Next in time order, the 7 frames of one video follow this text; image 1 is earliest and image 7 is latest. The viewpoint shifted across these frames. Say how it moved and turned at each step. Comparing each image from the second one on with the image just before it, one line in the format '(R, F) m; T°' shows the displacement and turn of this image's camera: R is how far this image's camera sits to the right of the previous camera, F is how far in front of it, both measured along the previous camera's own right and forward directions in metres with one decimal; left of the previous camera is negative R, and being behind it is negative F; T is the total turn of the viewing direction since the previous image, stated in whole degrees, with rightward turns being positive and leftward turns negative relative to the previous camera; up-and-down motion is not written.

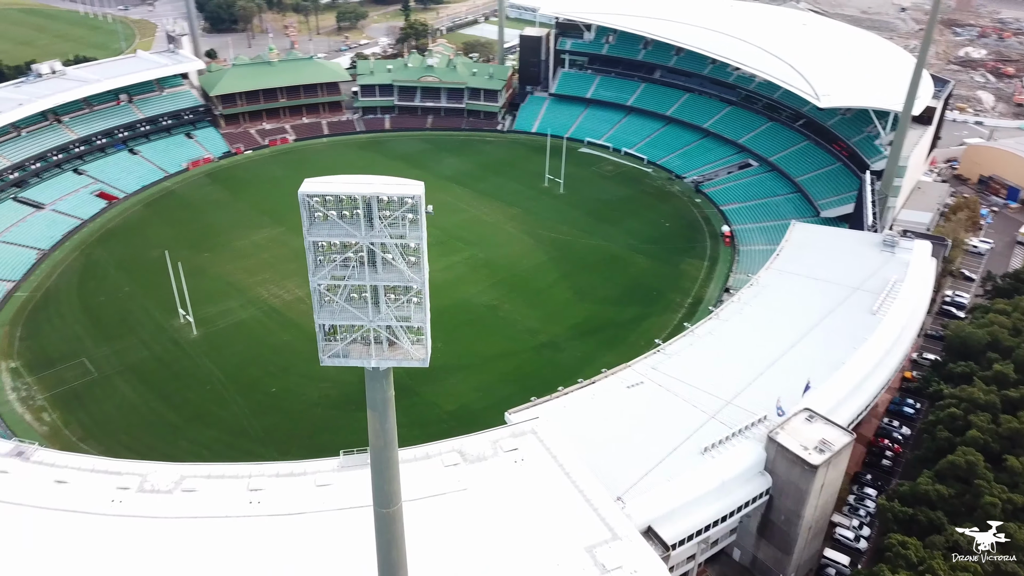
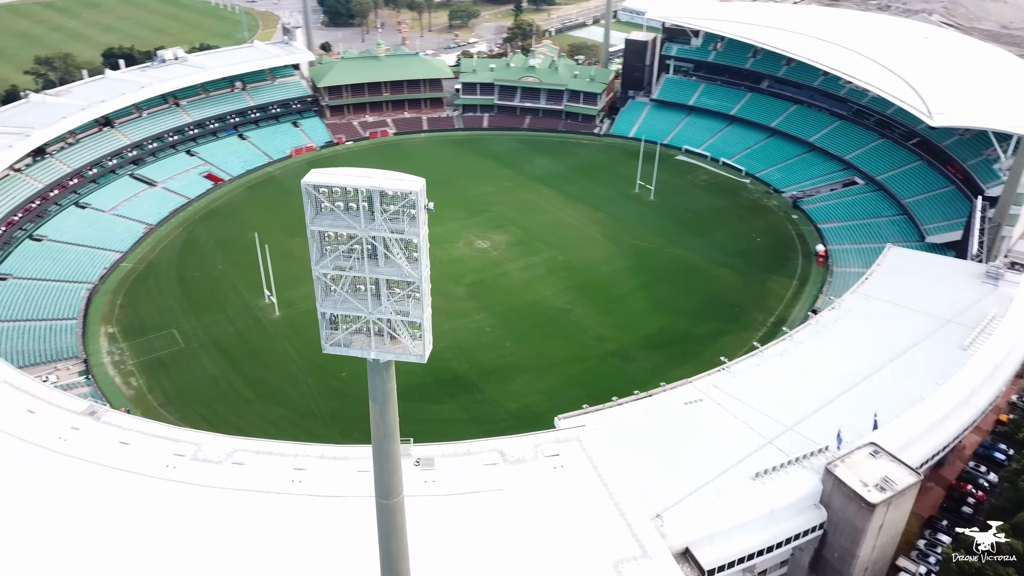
(+1.9, +0.3) m; -7°
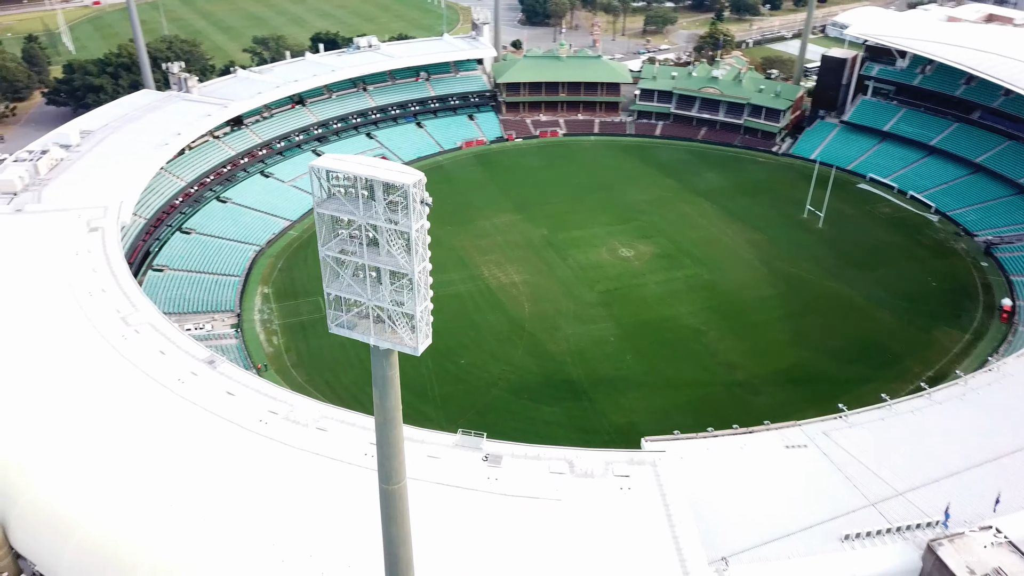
(+3.4, +0.7) m; -13°
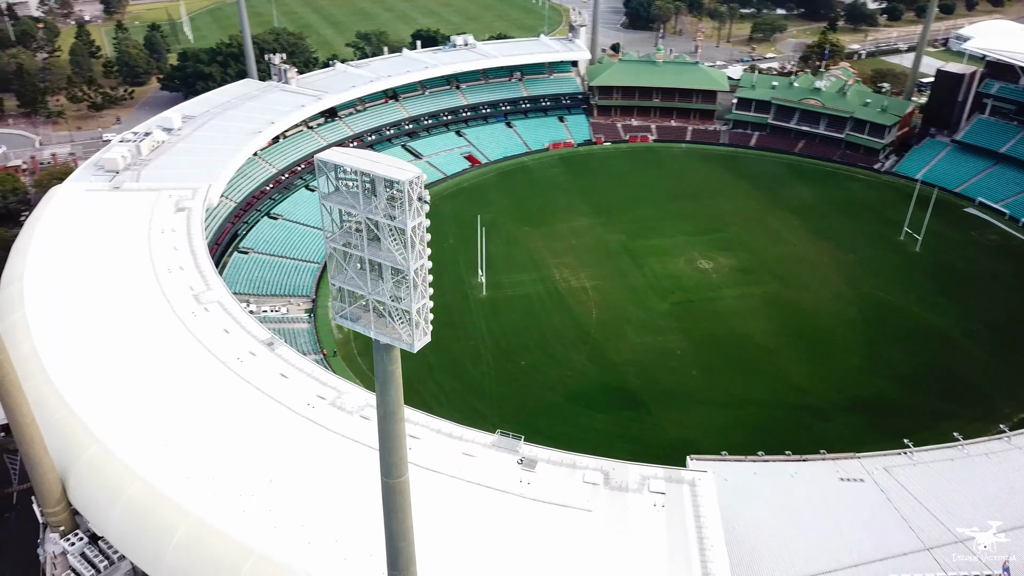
(+1.8, +0.3) m; -7°
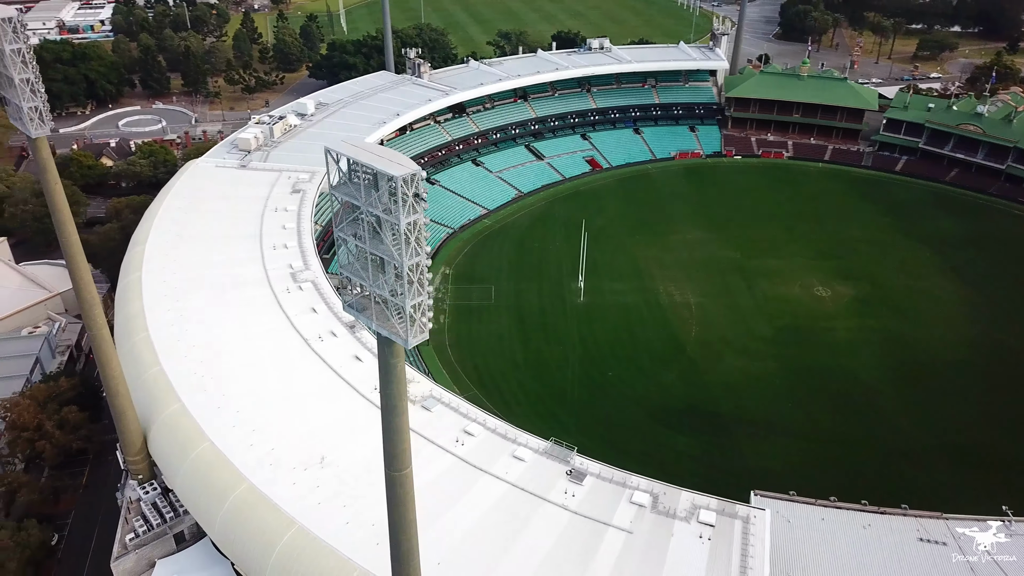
(+2.6, +0.5) m; -10°
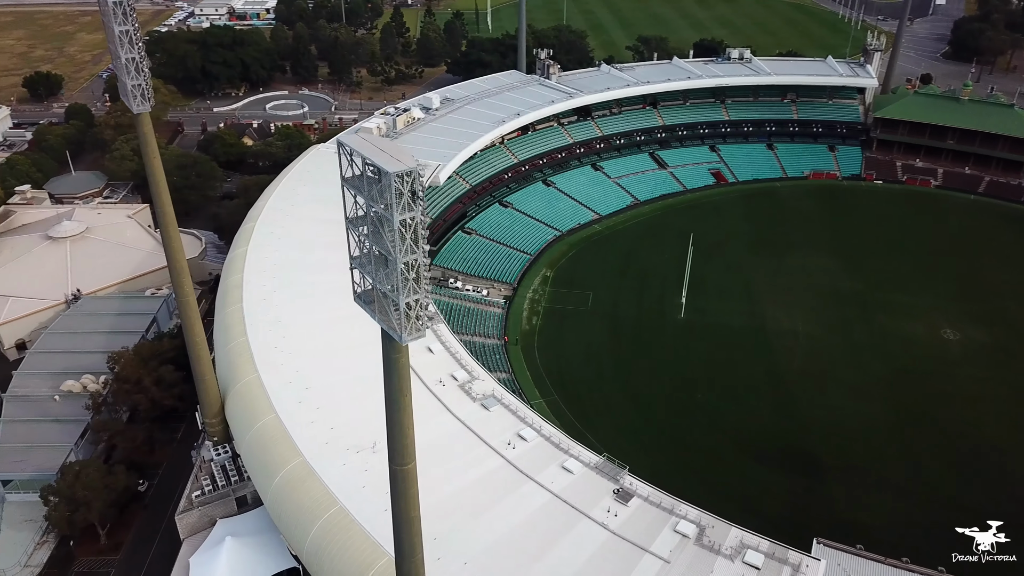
(+2.6, +0.6) m; -10°
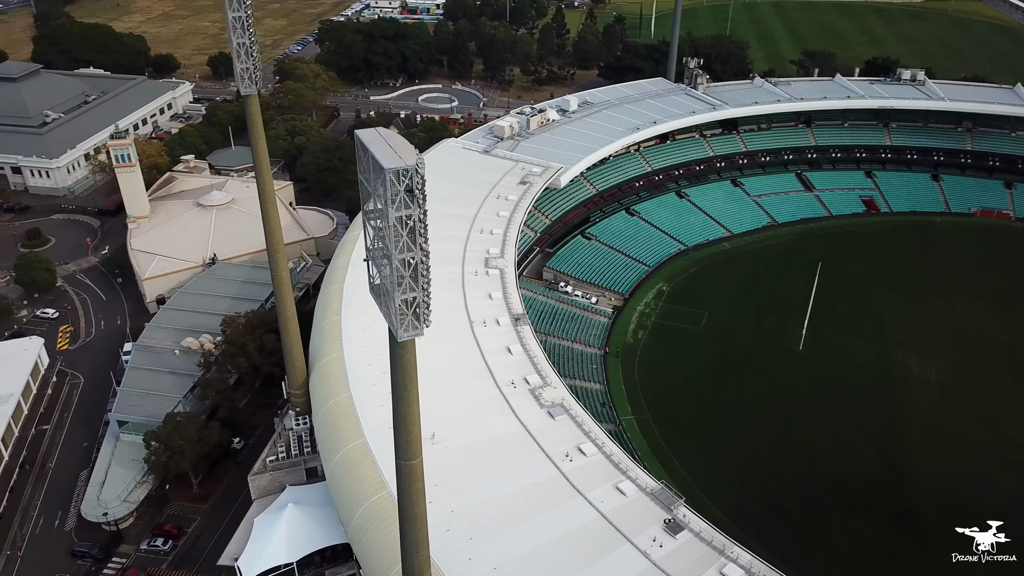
(+2.9, +0.7) m; -11°
